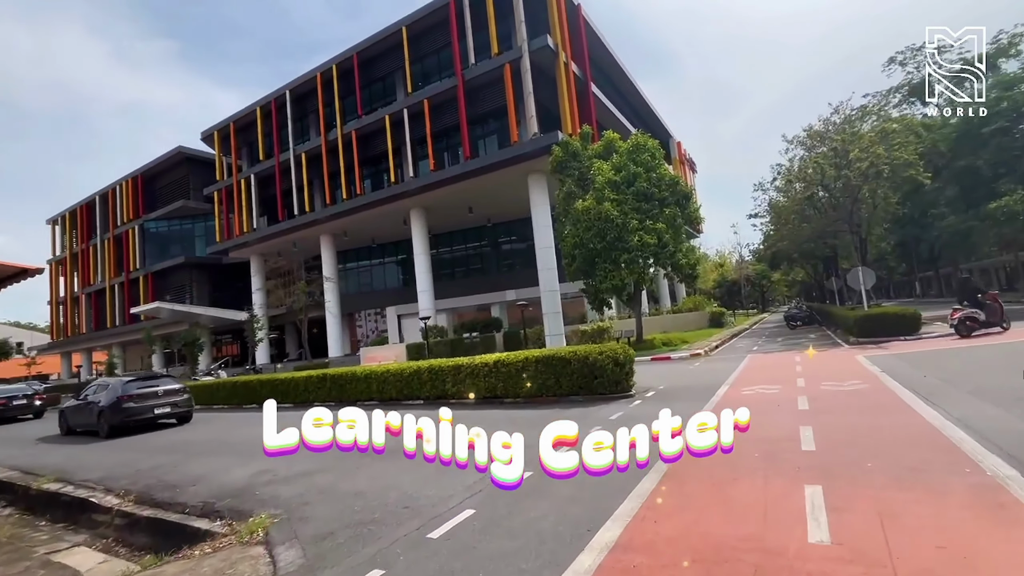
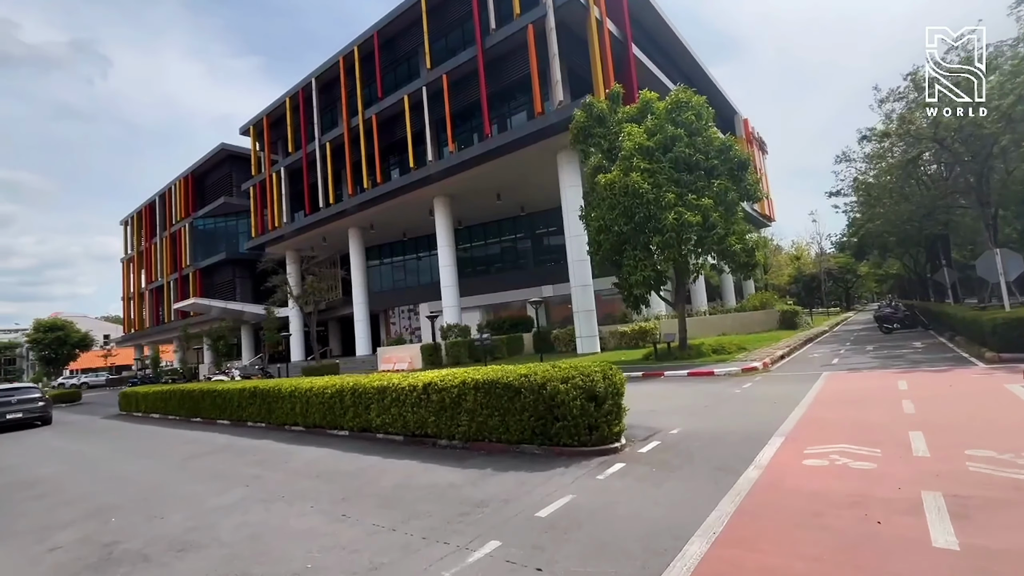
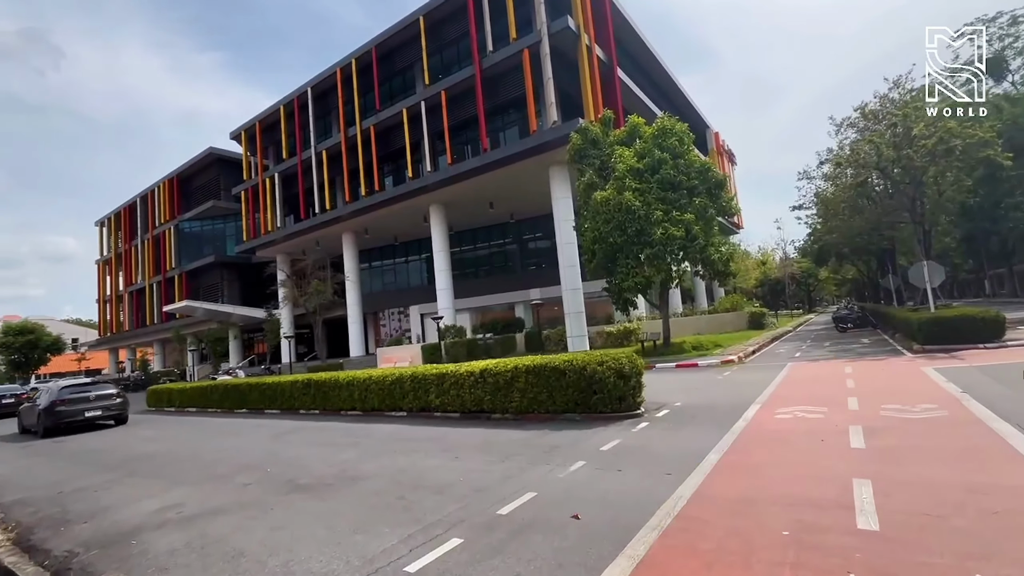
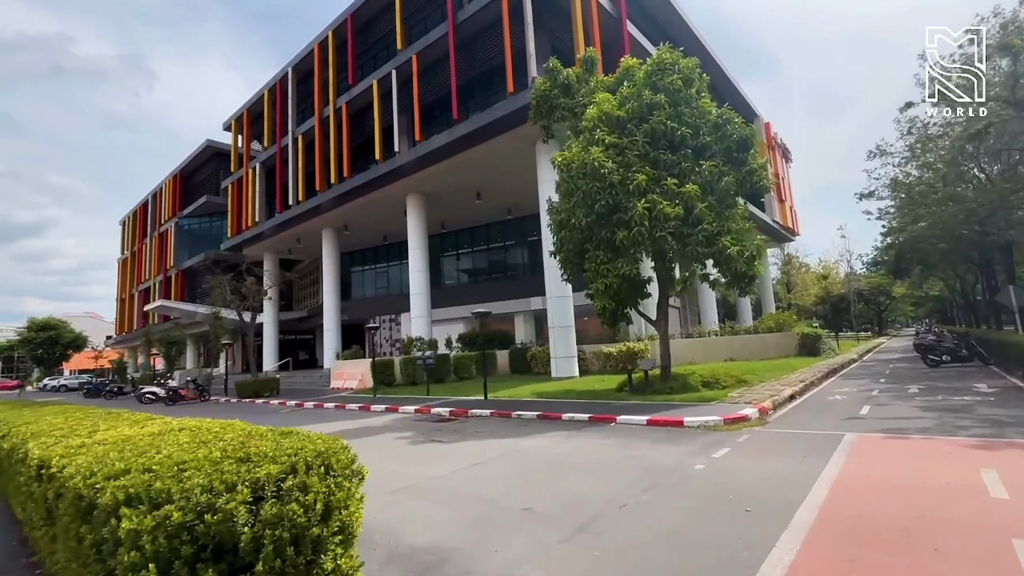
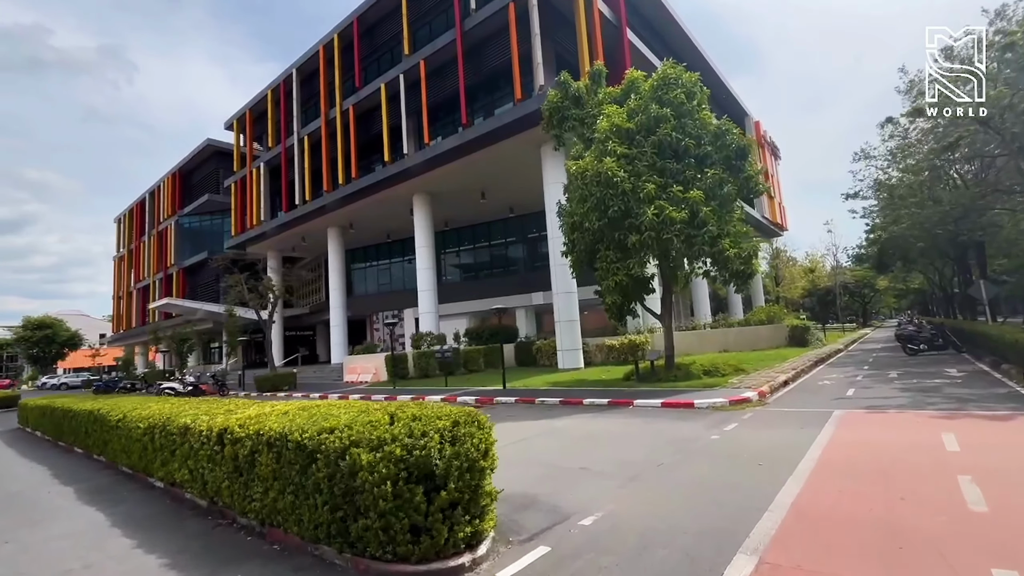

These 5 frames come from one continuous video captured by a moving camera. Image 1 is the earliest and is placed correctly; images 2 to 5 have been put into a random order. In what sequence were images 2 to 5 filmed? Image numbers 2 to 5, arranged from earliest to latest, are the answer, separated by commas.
3, 2, 5, 4
